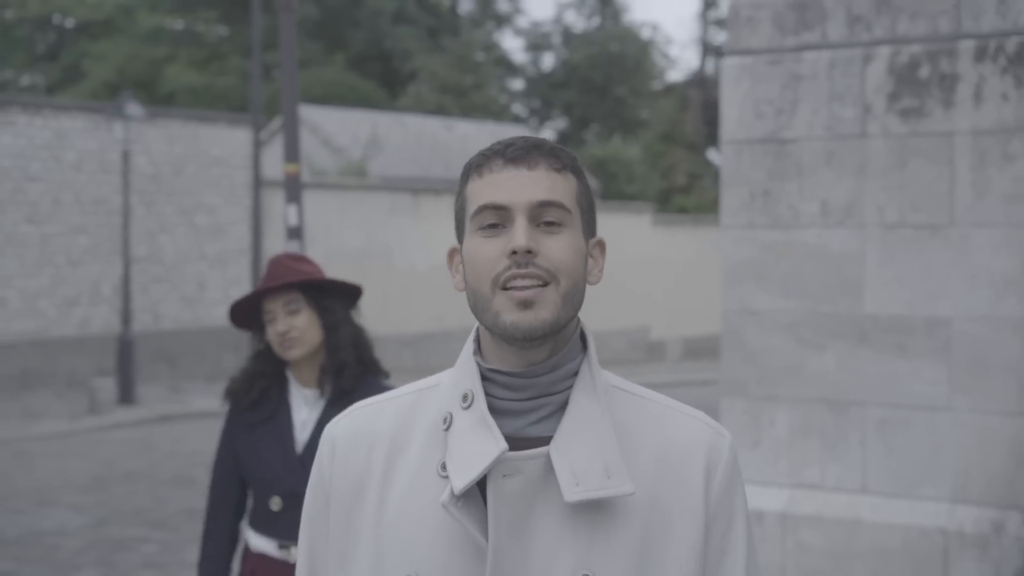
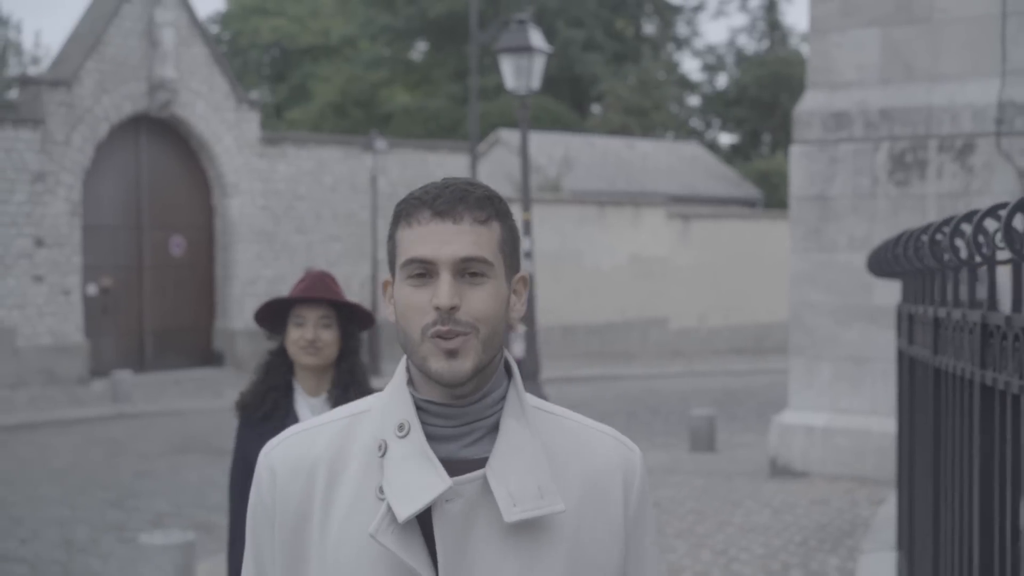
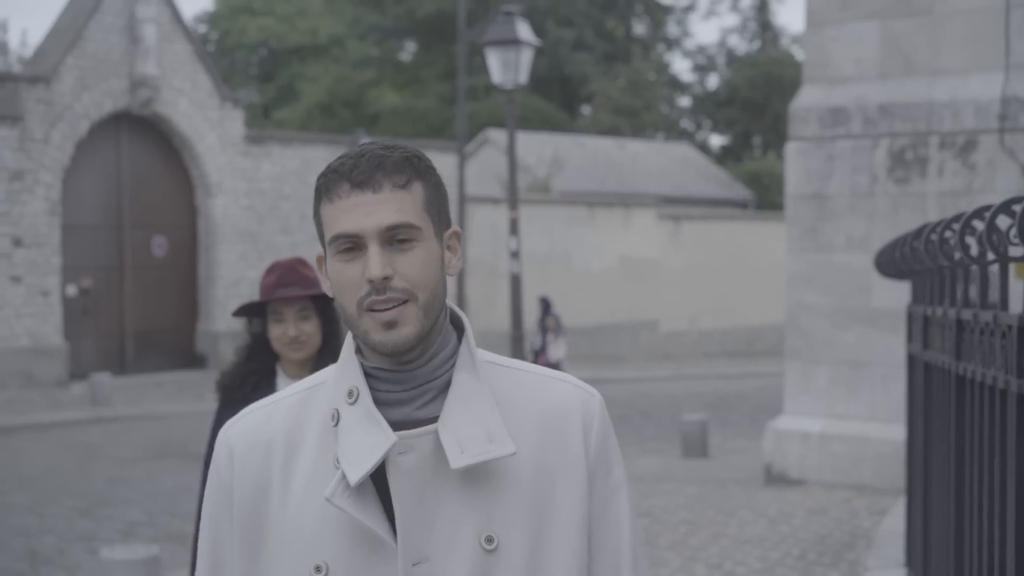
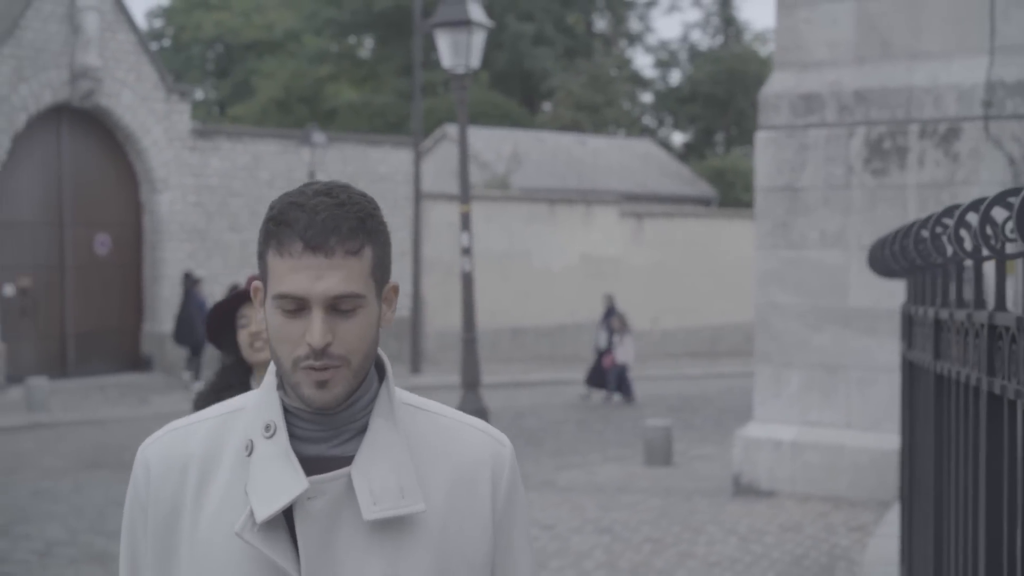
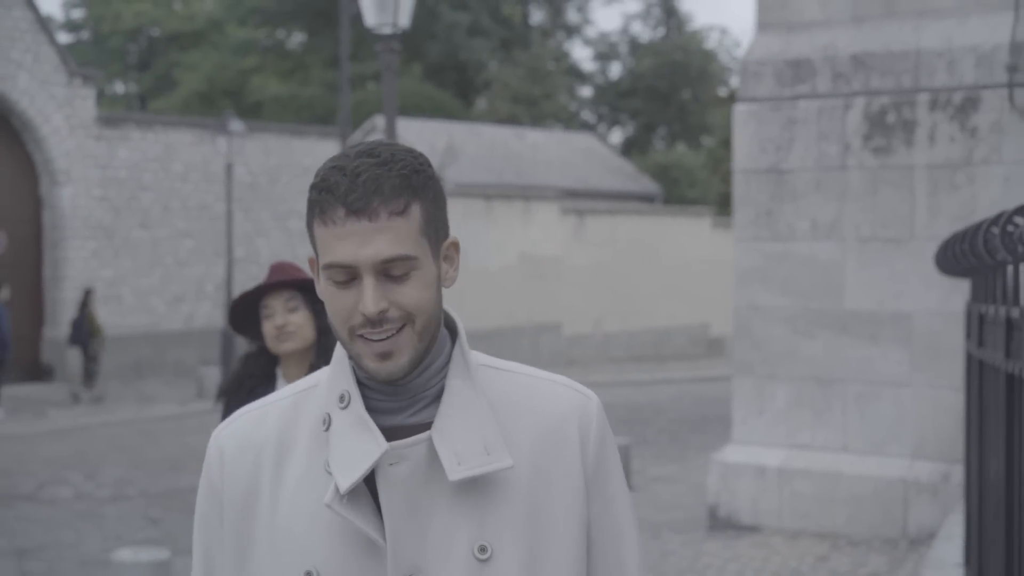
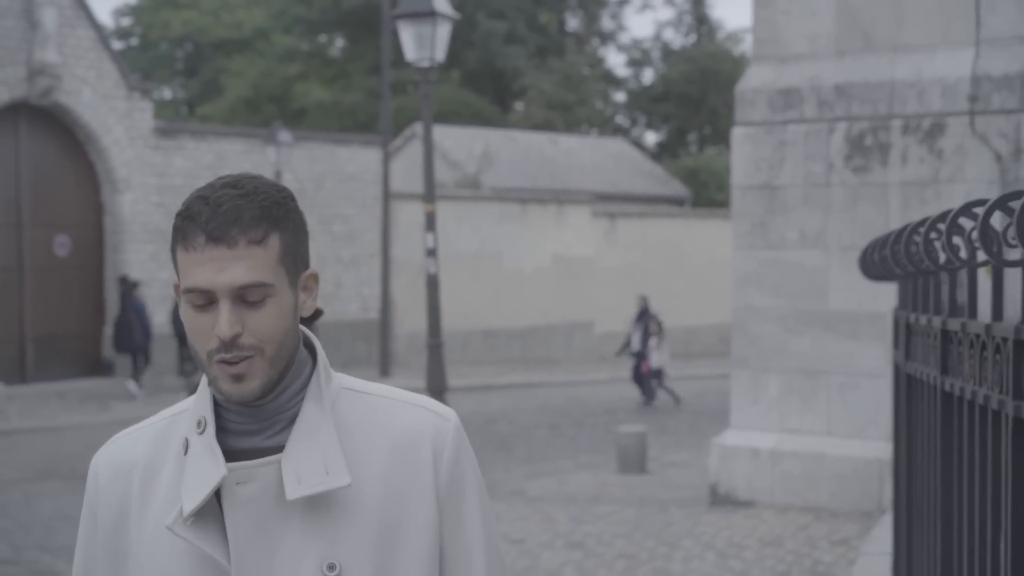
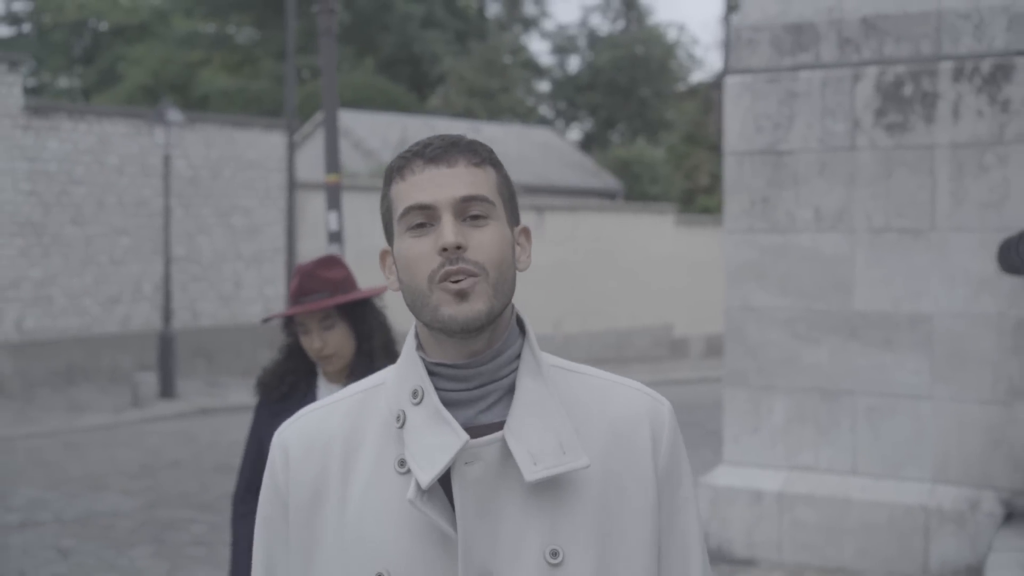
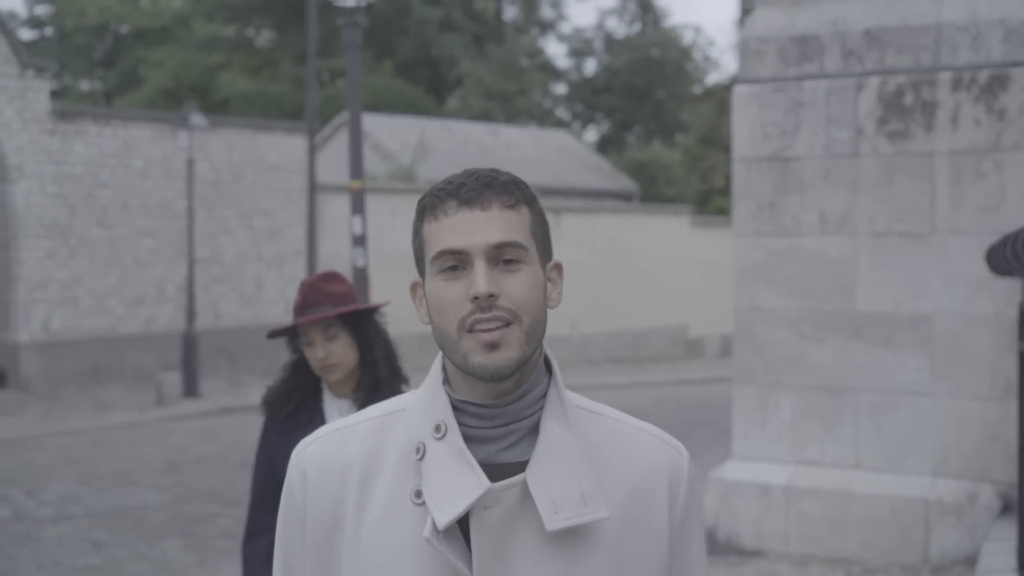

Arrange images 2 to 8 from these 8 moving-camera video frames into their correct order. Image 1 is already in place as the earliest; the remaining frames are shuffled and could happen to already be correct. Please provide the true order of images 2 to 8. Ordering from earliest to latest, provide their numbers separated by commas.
7, 8, 5, 6, 4, 3, 2
